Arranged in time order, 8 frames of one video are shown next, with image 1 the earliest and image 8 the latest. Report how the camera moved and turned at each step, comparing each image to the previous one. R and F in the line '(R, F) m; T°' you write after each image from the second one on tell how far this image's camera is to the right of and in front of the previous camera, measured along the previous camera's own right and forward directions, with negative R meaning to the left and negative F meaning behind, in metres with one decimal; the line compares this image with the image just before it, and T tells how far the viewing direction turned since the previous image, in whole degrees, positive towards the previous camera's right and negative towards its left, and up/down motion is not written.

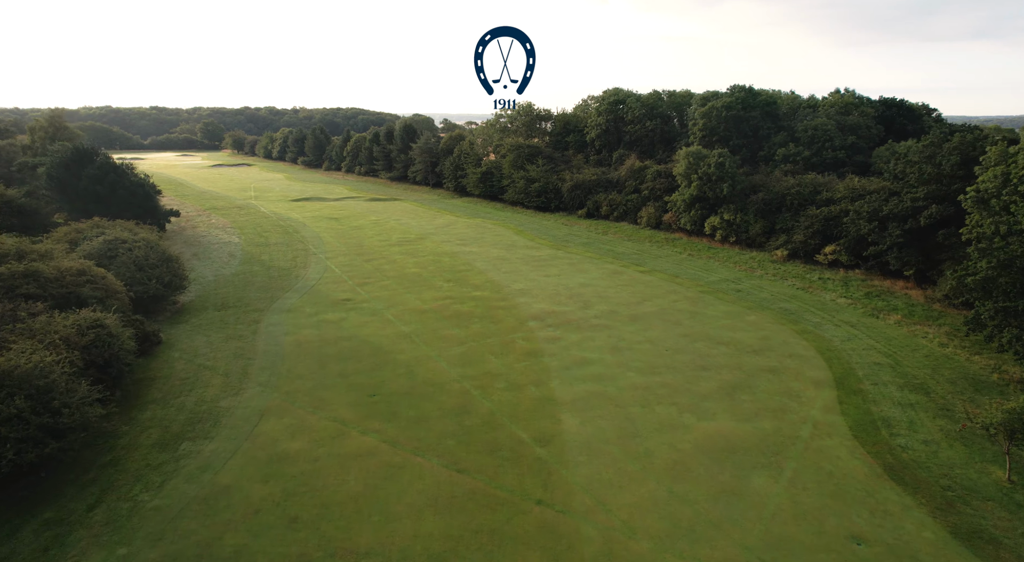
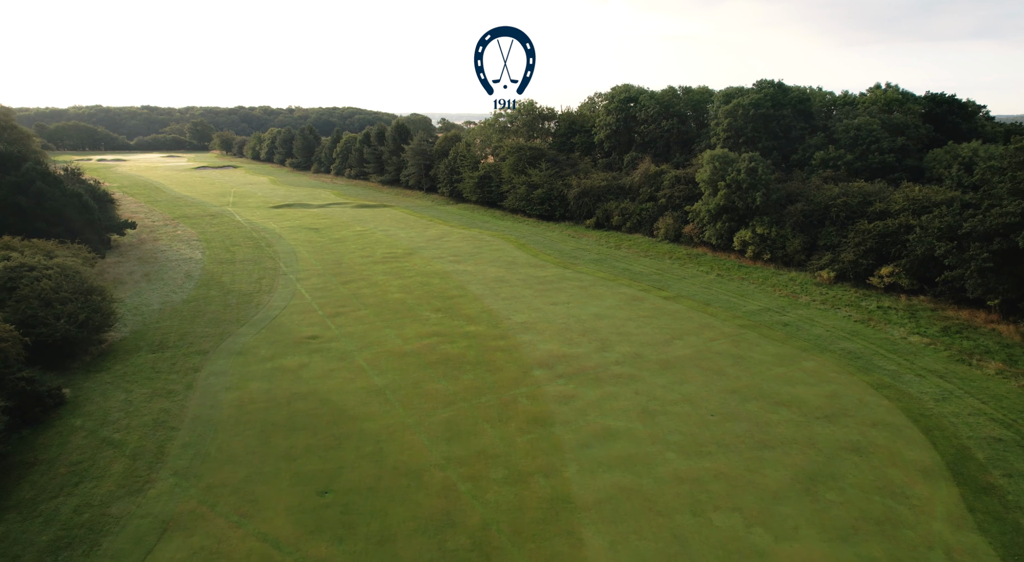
(0.0, +4.6) m; 0°
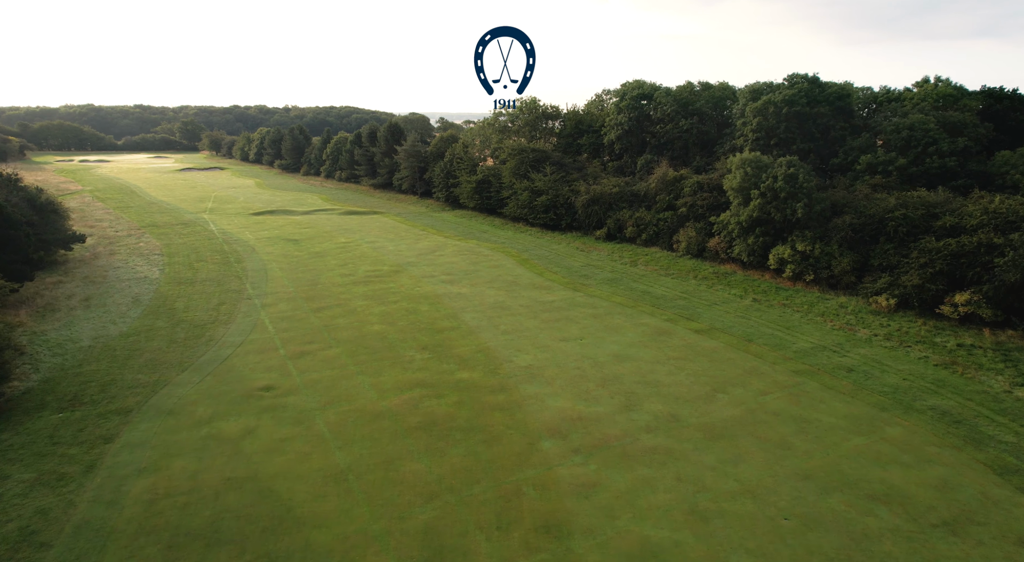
(0.0, +4.2) m; 0°
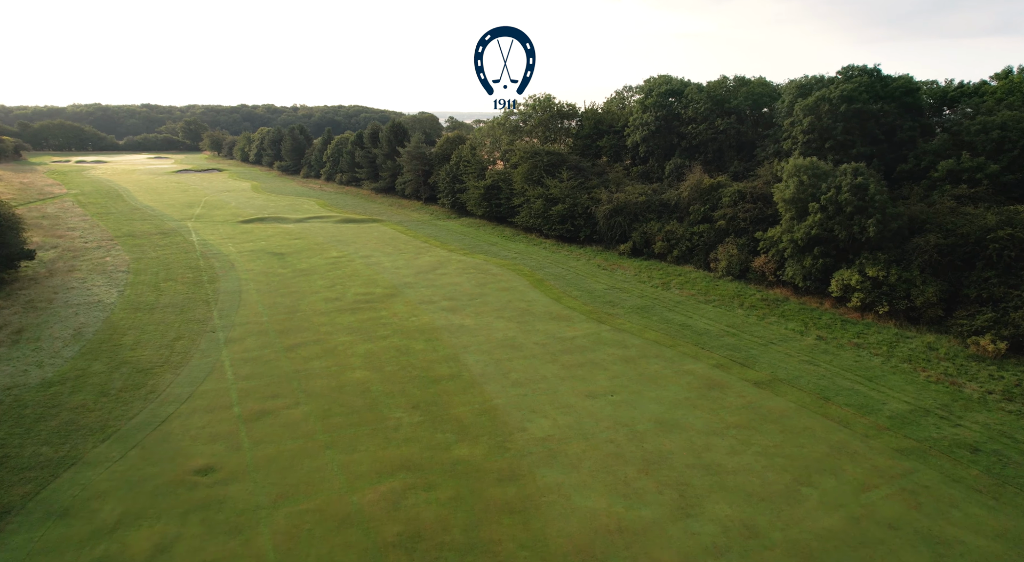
(-0.1, +4.3) m; -1°
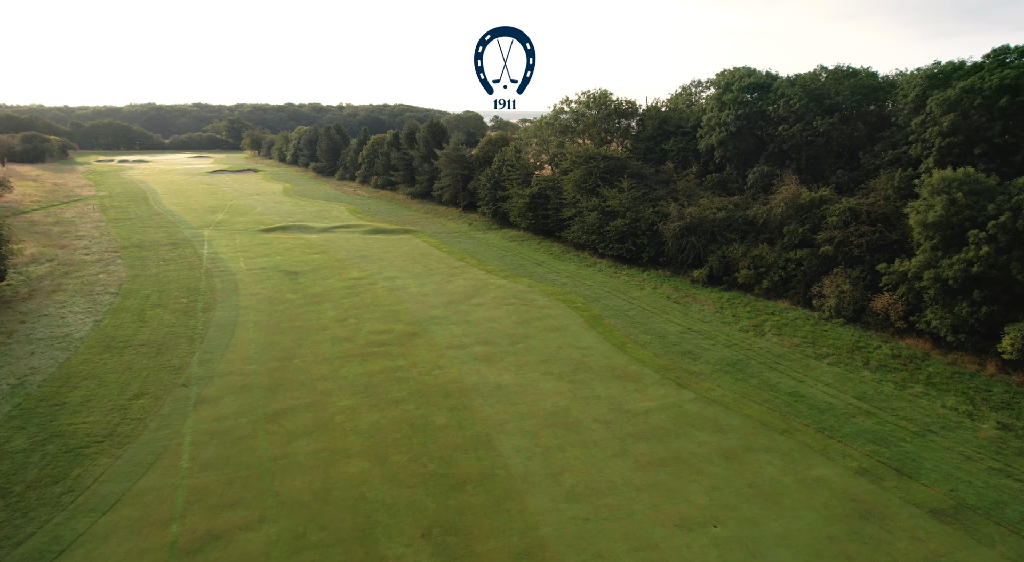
(-0.4, +5.3) m; -4°
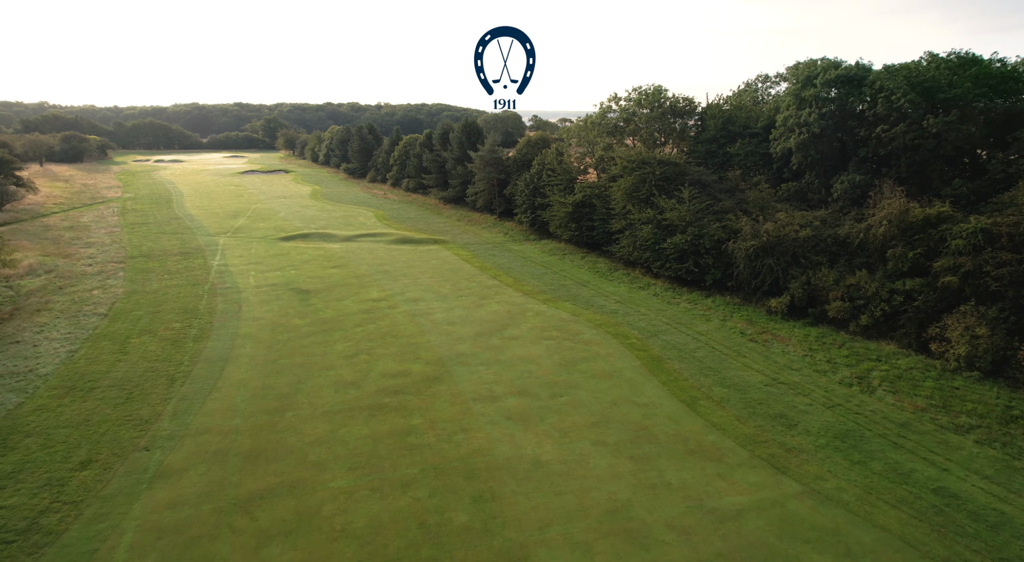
(-0.3, +3.9) m; -4°
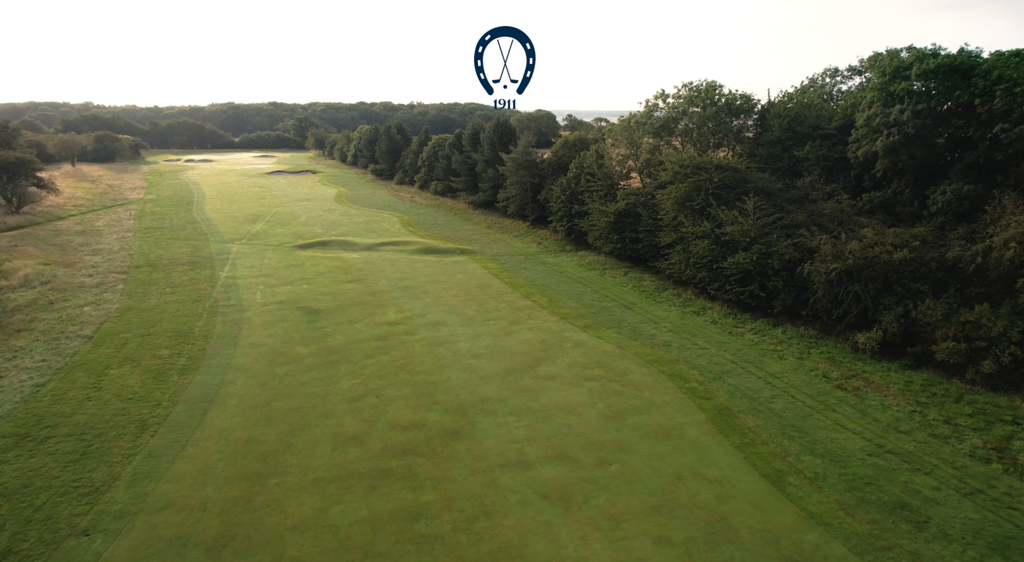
(-0.2, +3.3) m; -3°
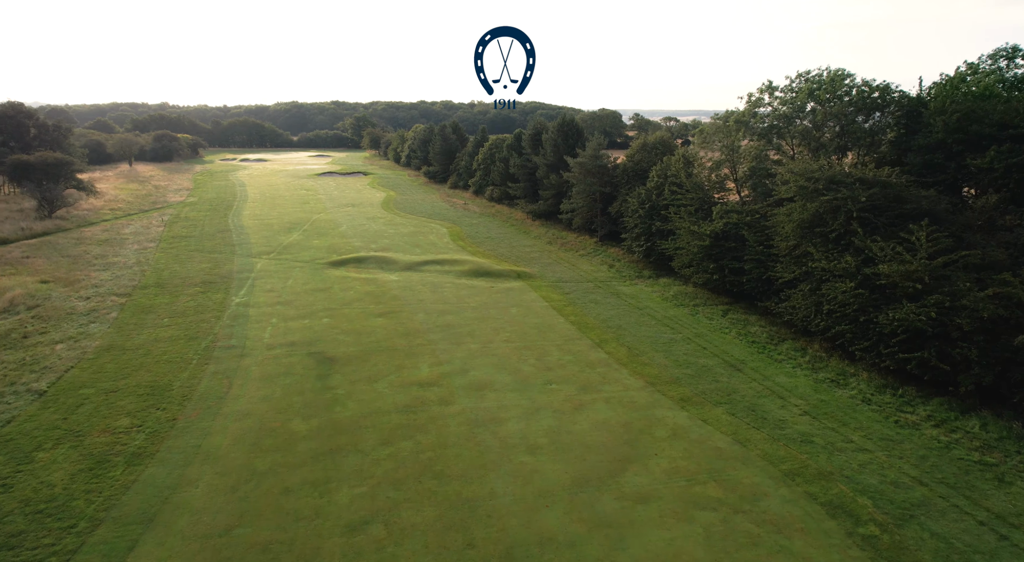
(-0.5, +5.6) m; -6°
